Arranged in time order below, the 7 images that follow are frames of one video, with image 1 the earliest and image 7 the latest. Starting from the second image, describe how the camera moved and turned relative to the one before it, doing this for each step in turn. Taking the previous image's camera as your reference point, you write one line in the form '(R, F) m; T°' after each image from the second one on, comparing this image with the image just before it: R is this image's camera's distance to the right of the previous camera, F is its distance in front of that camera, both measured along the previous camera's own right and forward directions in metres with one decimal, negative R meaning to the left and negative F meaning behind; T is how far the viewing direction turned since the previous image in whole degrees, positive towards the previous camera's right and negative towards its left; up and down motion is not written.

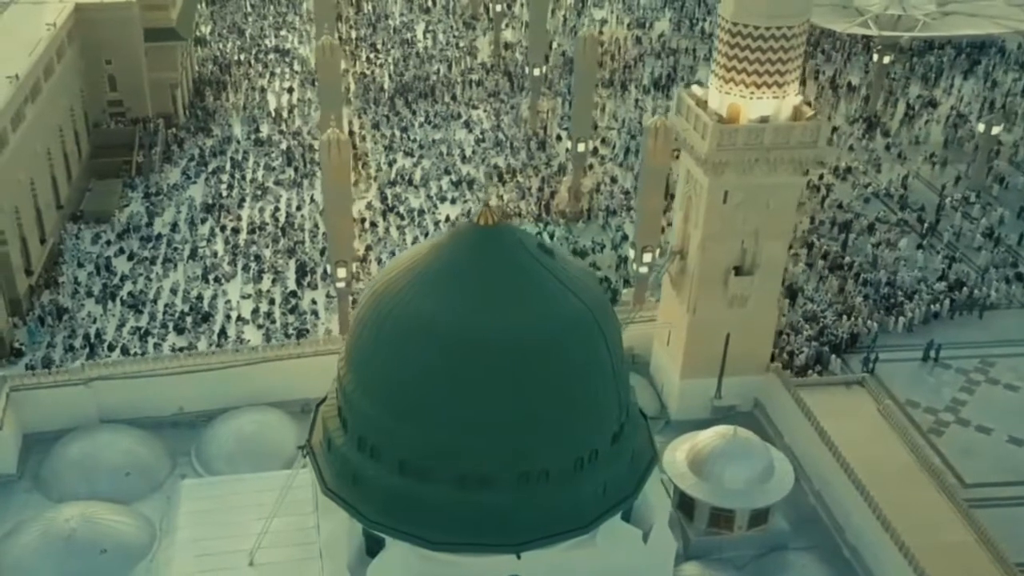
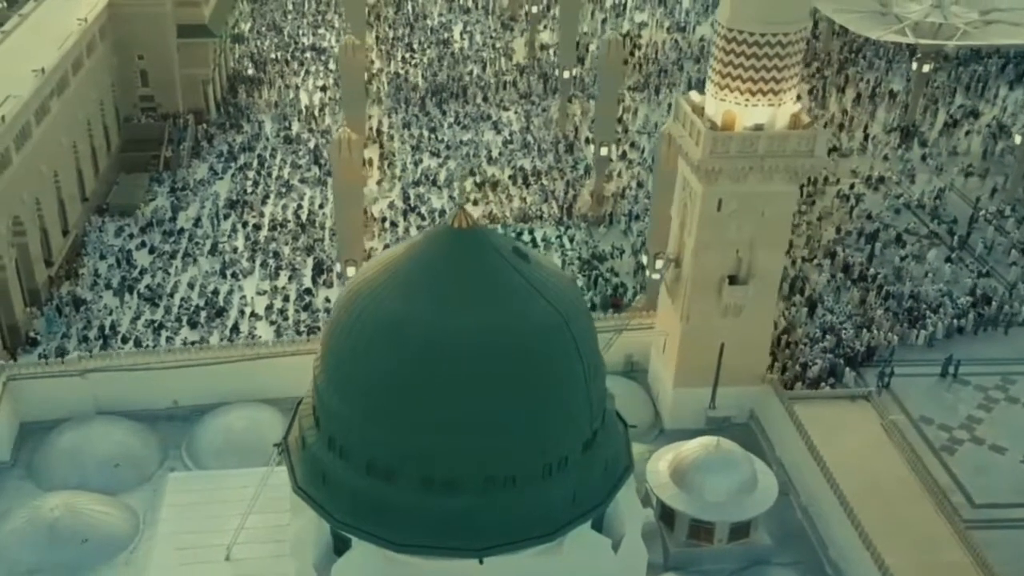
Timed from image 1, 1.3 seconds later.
(+0.8, +0.1) m; -3°
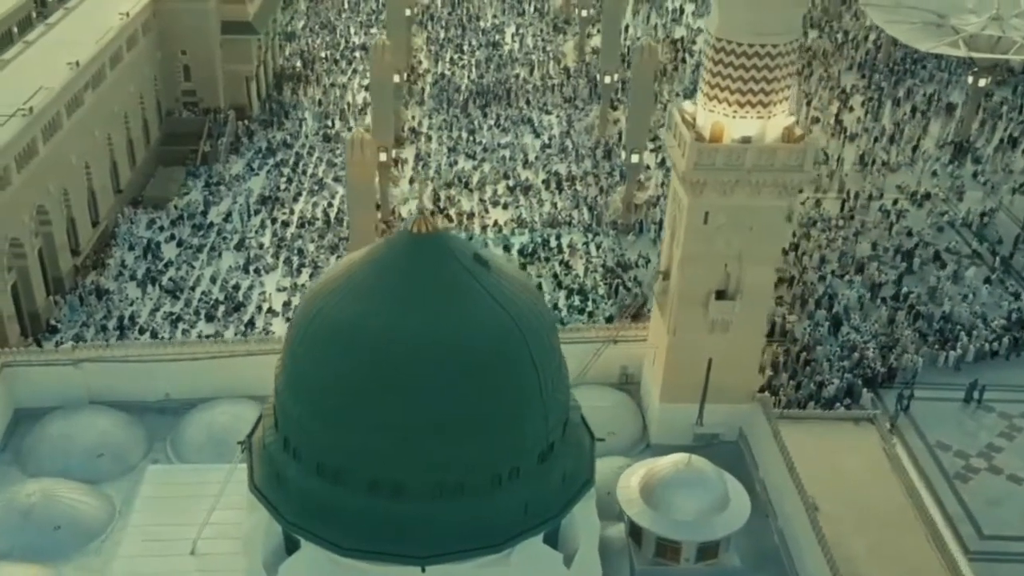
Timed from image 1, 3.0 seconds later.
(+1.2, +0.2) m; -4°
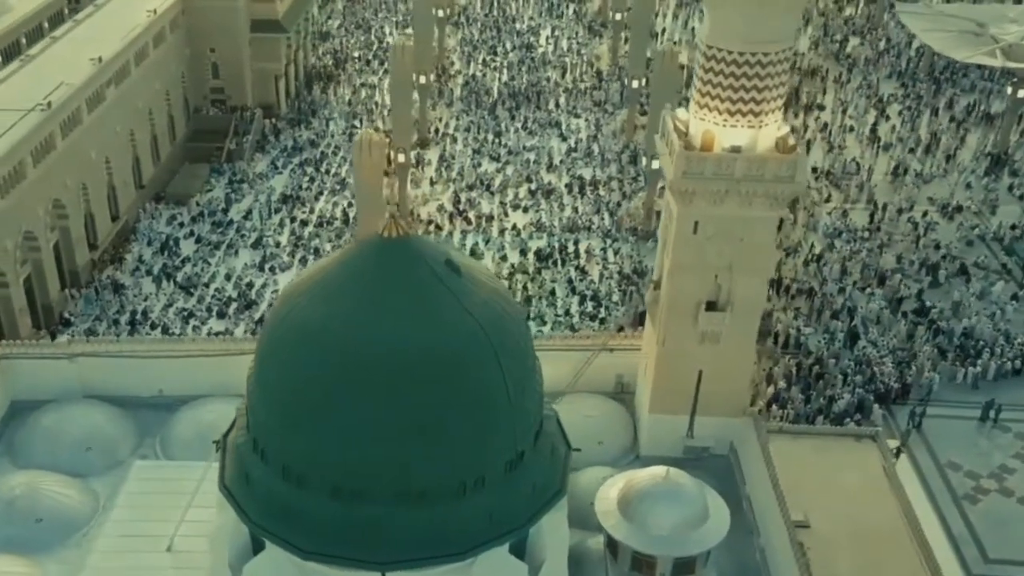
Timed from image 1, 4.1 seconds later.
(+0.8, +0.1) m; -3°
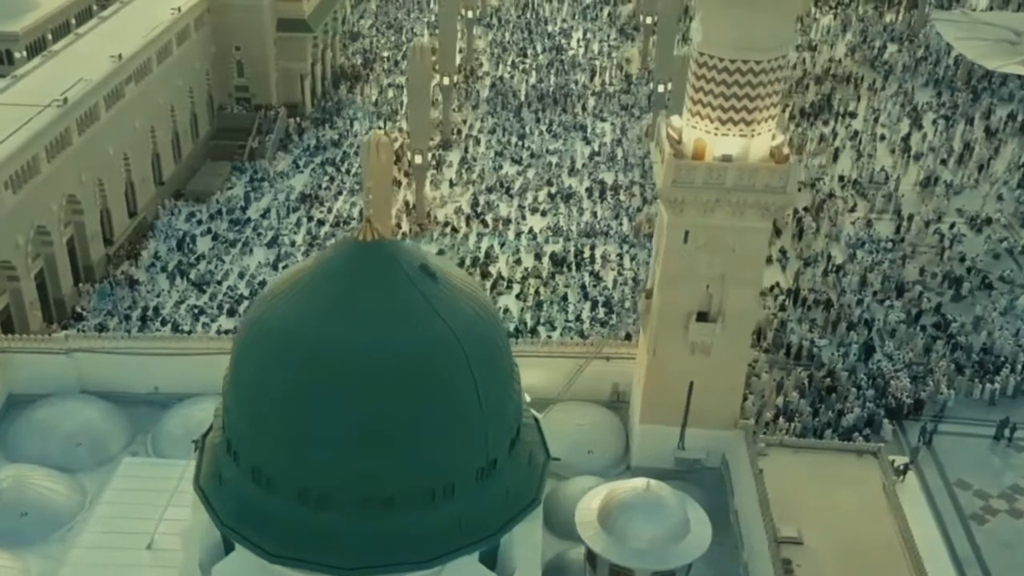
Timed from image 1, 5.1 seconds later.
(+0.7, +0.1) m; -2°
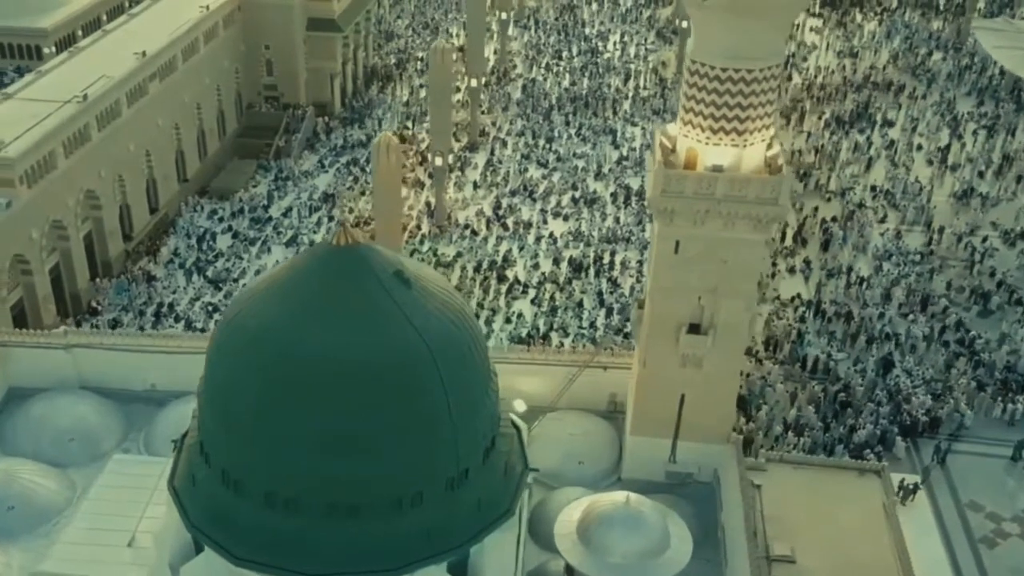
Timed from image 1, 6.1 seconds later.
(+0.8, +0.2) m; -3°
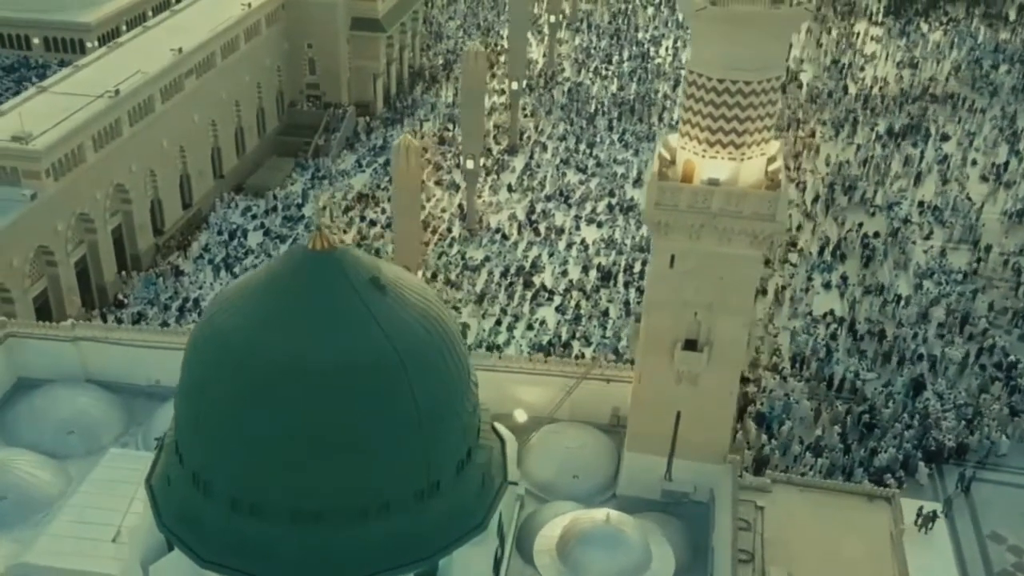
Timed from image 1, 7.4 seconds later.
(+0.9, +0.3) m; -4°
